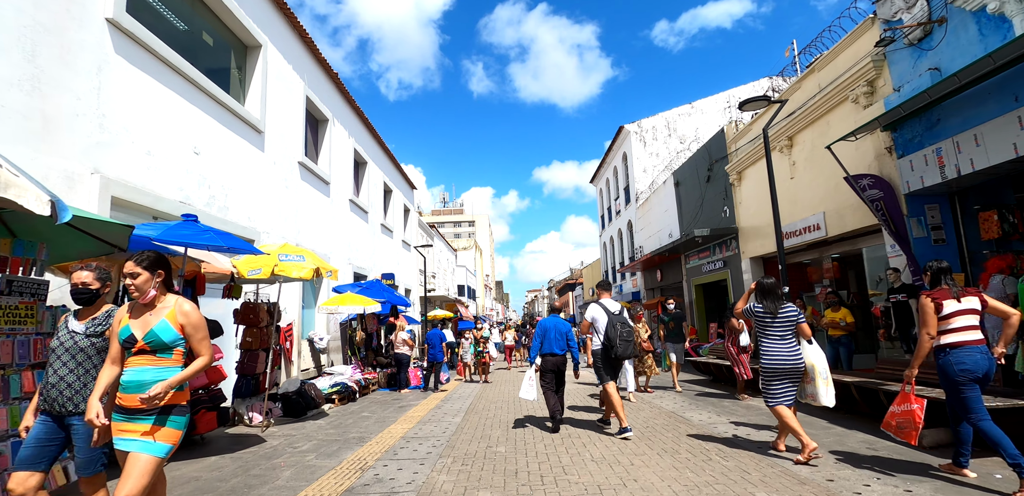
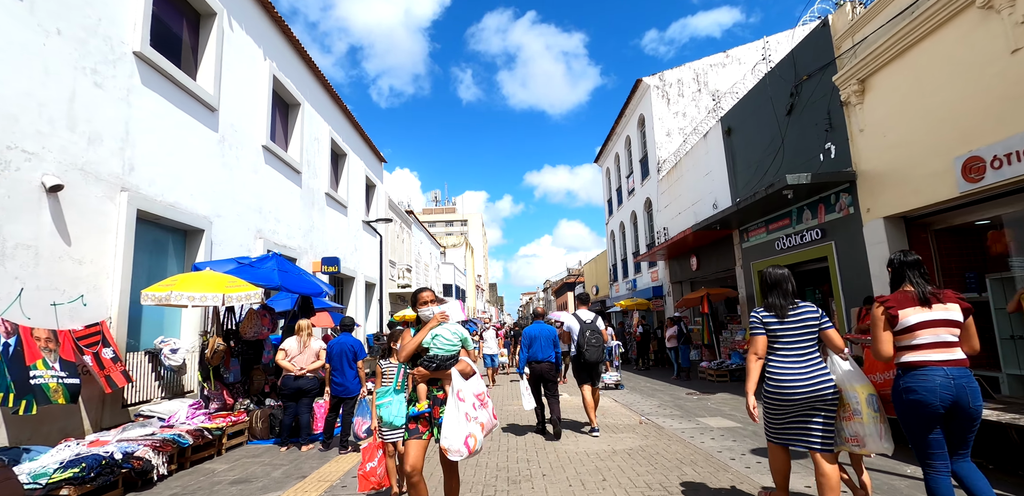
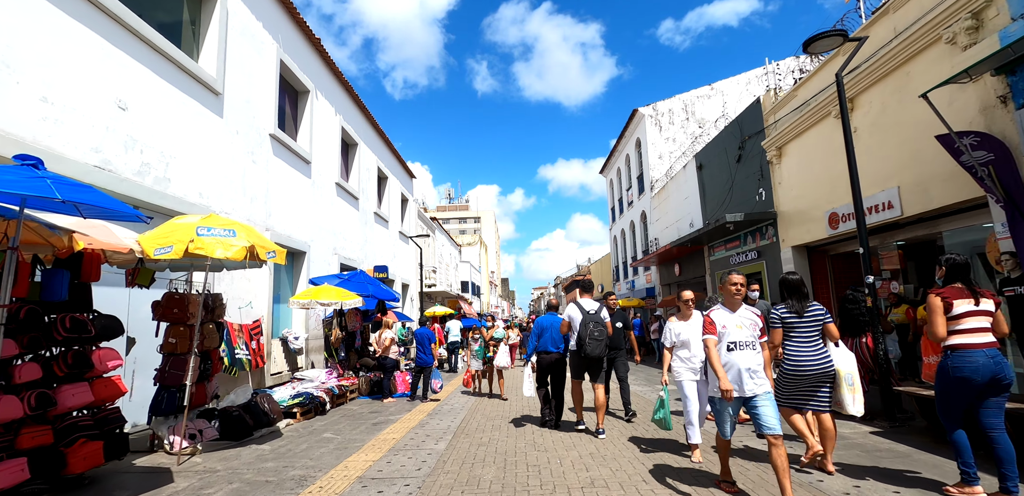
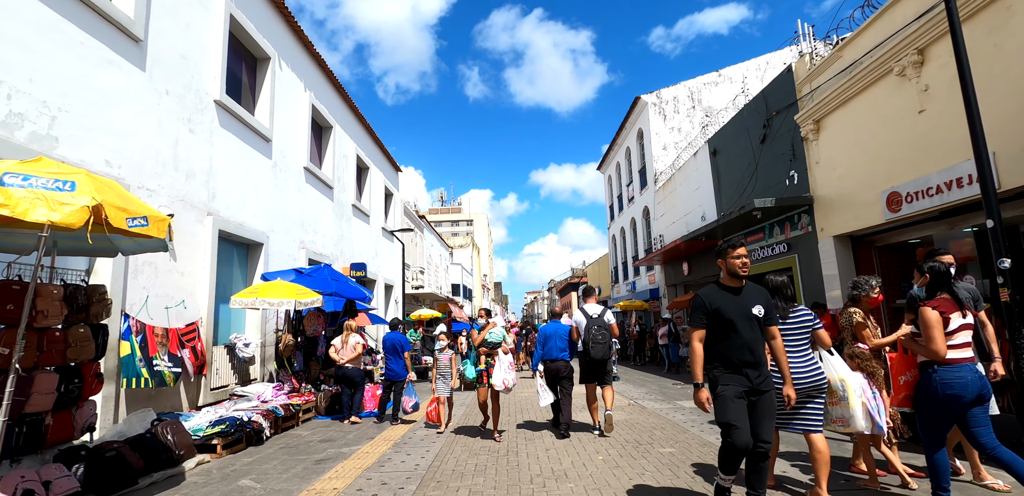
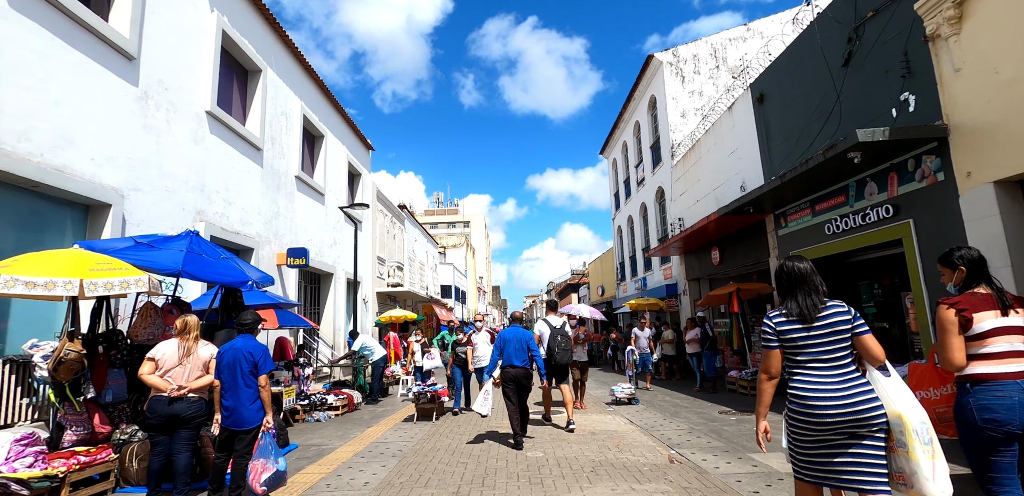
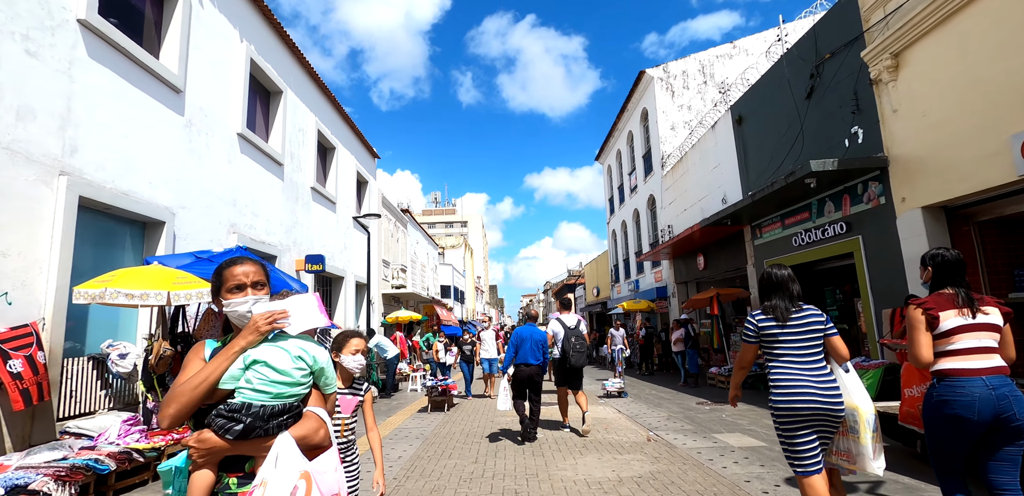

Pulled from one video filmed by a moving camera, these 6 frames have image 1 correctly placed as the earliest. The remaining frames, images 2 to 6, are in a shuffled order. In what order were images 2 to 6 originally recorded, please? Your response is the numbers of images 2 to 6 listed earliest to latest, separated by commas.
3, 4, 2, 6, 5
